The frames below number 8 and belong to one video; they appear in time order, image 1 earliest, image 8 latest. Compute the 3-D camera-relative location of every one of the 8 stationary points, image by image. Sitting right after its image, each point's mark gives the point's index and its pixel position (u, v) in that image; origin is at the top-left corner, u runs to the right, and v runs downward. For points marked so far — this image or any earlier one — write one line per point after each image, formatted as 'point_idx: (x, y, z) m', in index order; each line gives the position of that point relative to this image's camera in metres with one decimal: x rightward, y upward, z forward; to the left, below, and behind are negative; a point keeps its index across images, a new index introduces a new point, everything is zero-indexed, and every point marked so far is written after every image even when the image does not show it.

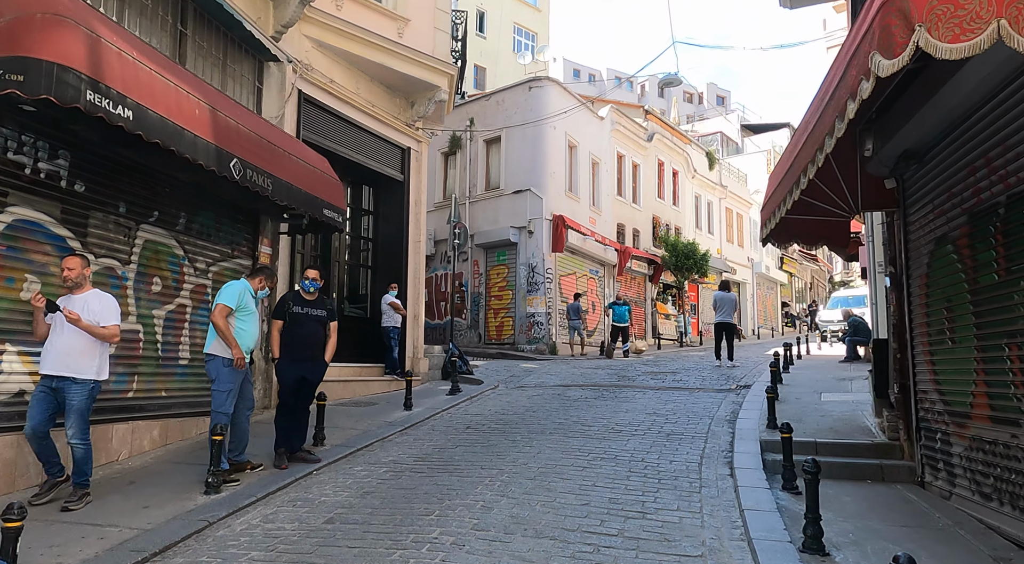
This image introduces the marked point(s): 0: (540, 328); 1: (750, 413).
0: (+0.8, -1.3, +19.7) m
1: (+3.2, -1.8, +9.1) m
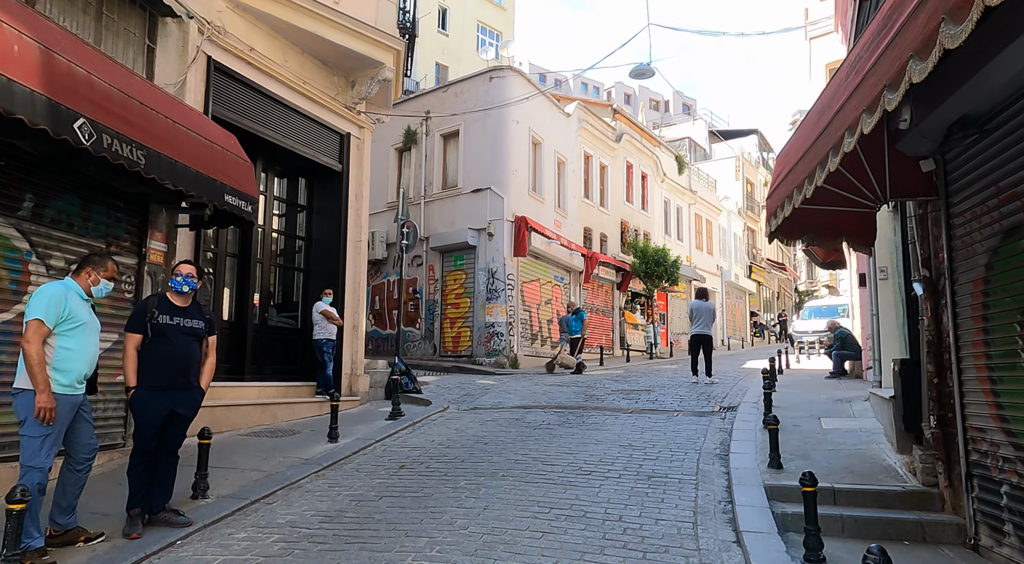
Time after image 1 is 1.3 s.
0: (-0.4, -1.5, +18.1) m
1: (+2.6, -1.8, +7.6) m
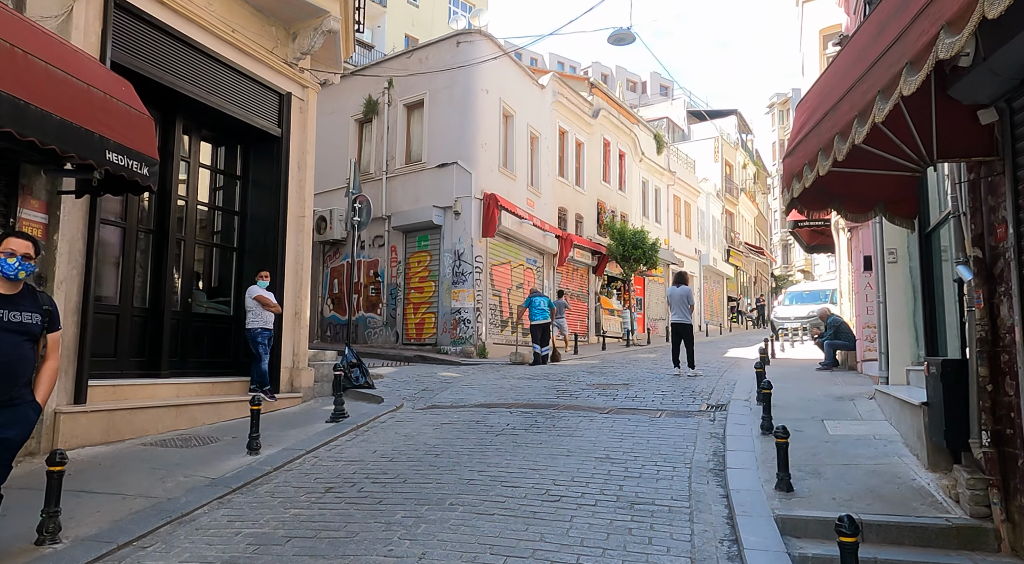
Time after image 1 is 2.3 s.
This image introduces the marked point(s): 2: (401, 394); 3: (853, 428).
0: (-1.1, -1.1, +16.7) m
1: (+2.1, -1.7, +6.4) m
2: (-1.8, -1.8, +10.8) m
3: (+3.7, -1.6, +7.5) m
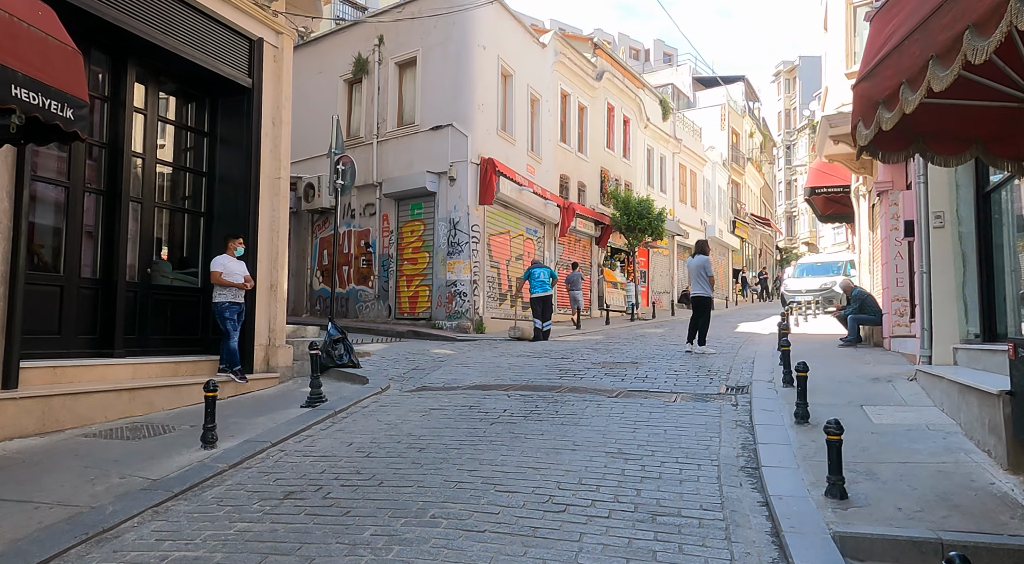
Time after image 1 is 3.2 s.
0: (-1.2, -0.4, +15.8) m
1: (+2.1, -1.4, +5.4) m
2: (-1.8, -1.3, +9.9) m
3: (+3.7, -1.3, +6.5) m
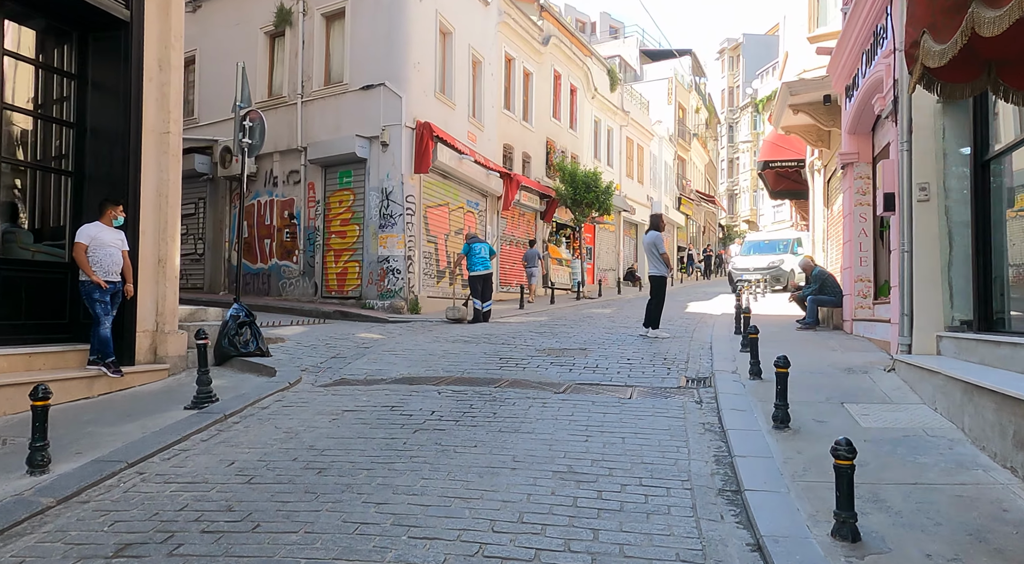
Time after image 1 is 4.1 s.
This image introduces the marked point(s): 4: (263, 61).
0: (-2.5, +0.1, +14.4) m
1: (+1.6, -1.3, +4.4) m
2: (-2.6, -1.0, +8.6) m
3: (+3.1, -1.1, +5.7) m
4: (-6.0, +5.3, +16.6) m
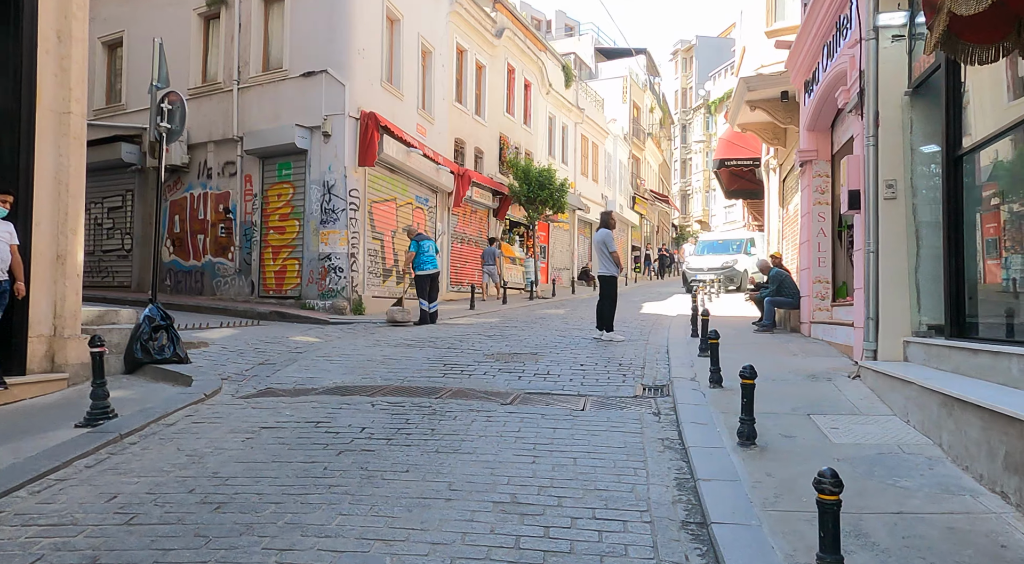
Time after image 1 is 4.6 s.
0: (-3.5, +0.1, +13.6) m
1: (+1.3, -1.3, +3.9) m
2: (-3.2, -1.0, +7.8) m
3: (+2.6, -1.1, +5.2) m
4: (-7.1, +5.4, +15.5) m
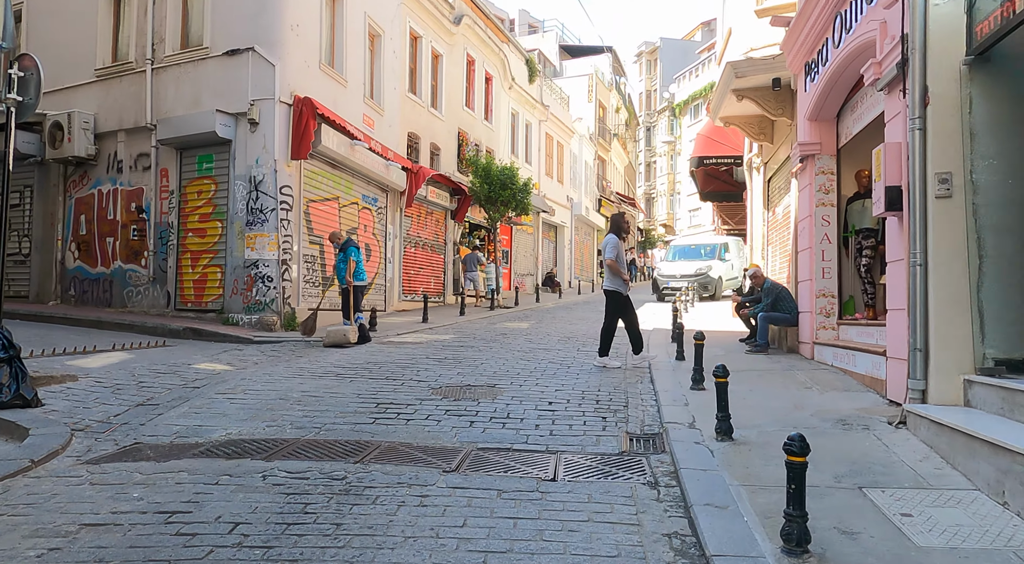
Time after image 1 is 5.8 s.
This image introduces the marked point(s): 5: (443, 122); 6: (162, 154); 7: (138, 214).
0: (-4.2, -0.1, +11.8) m
1: (+1.0, -1.4, +2.3) m
2: (-3.7, -1.2, +5.9) m
3: (+2.3, -1.3, +3.7) m
4: (-8.0, +5.2, +13.5) m
5: (-2.0, +4.5, +19.4) m
6: (-6.5, +2.4, +12.7) m
7: (-7.0, +1.3, +12.9) m
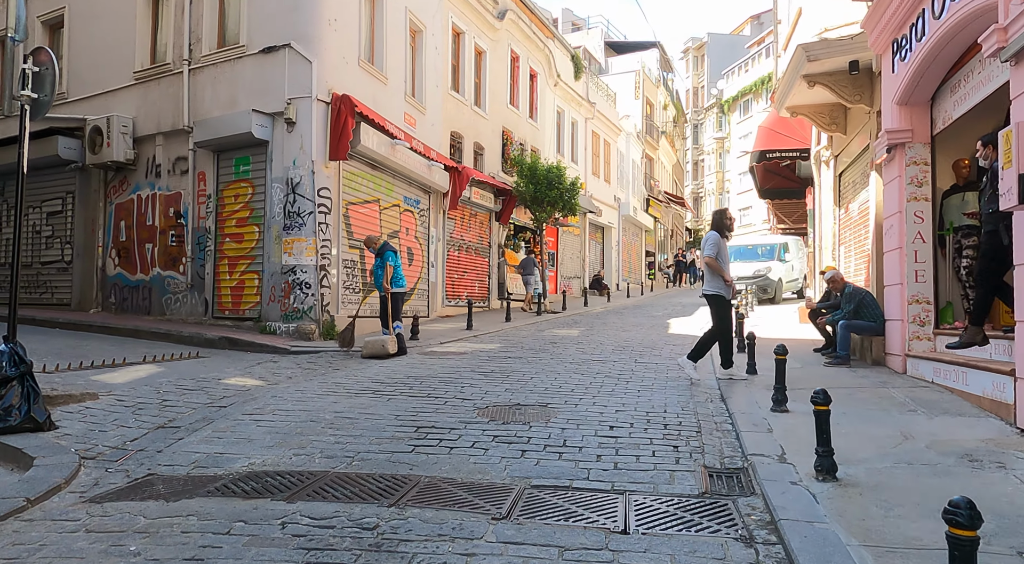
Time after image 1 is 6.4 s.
0: (-3.4, -0.2, +11.3) m
1: (+1.2, -1.5, +1.5) m
2: (-3.2, -1.3, +5.4) m
3: (+2.6, -1.3, +2.8) m
4: (-7.1, +5.0, +13.2) m
5: (-0.7, +4.4, +18.8) m
6: (-5.6, +2.2, +12.4) m
7: (-6.2, +1.1, +12.6) m
